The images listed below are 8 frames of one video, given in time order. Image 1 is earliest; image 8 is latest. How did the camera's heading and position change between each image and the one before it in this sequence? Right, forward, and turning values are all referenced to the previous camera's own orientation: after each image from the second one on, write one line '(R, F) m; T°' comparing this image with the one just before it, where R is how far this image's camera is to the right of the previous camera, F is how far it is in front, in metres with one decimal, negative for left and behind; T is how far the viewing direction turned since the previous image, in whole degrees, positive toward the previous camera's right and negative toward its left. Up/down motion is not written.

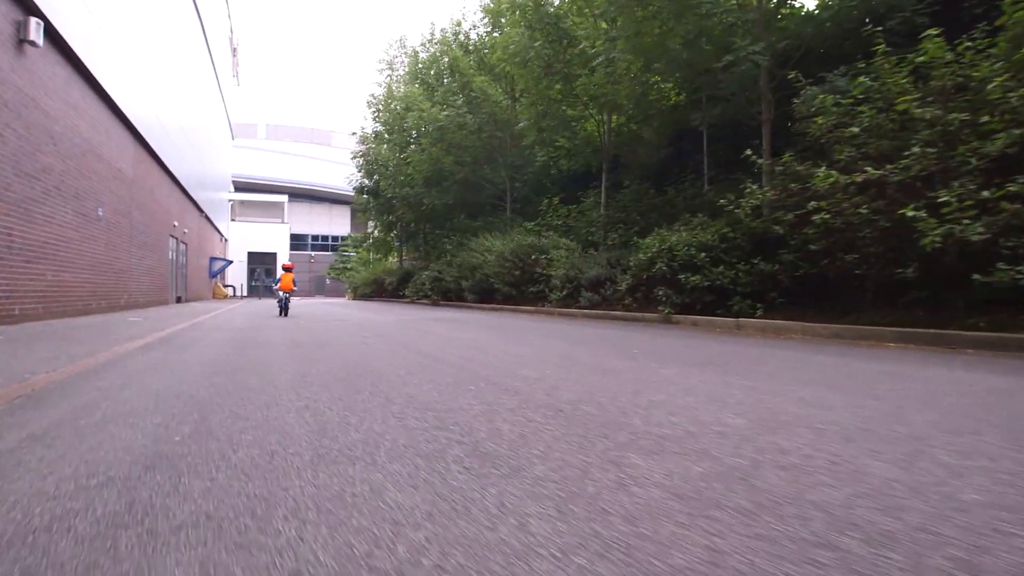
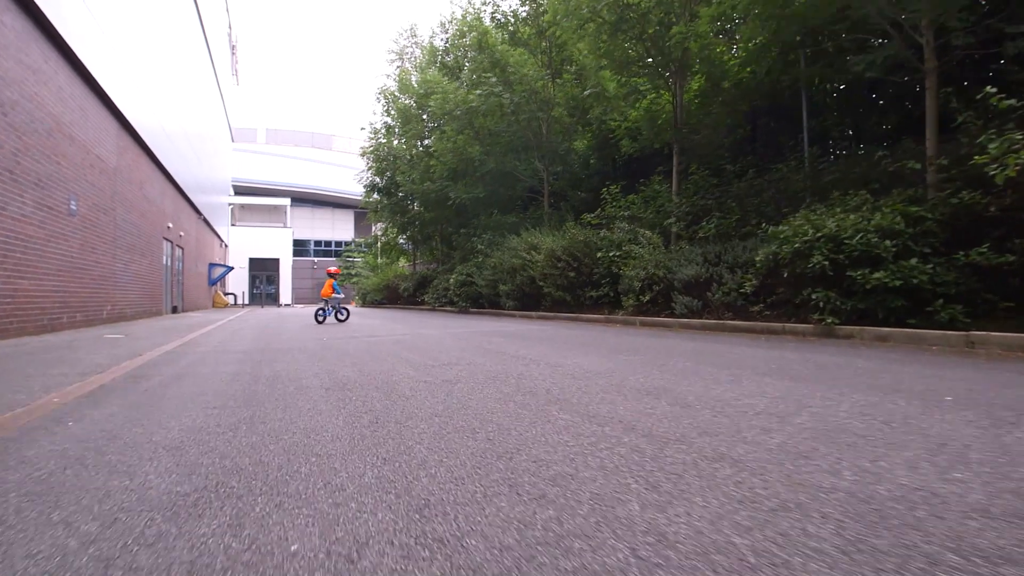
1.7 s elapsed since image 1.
(-1.6, +4.1) m; 0°
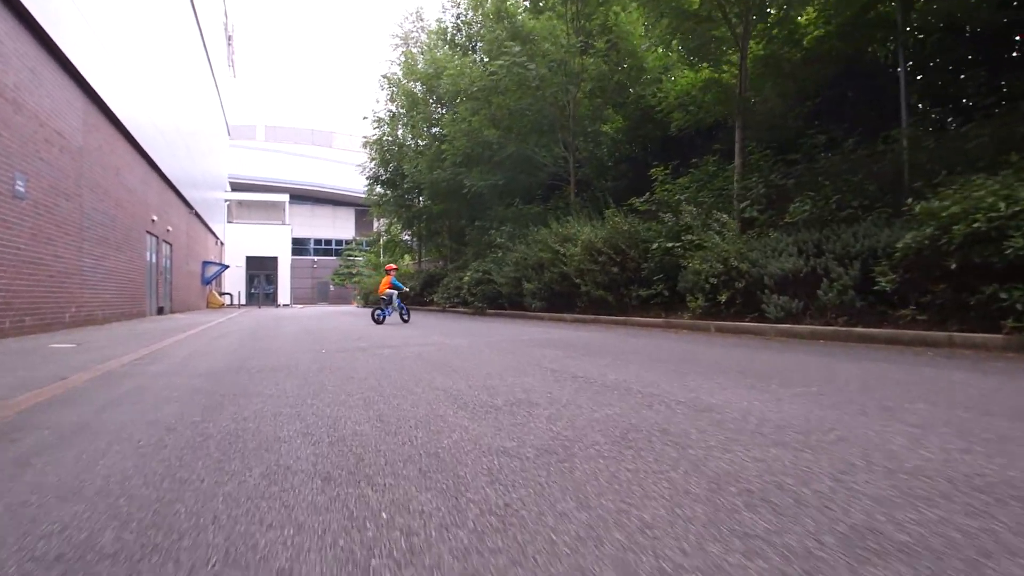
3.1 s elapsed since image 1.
(-0.8, +3.3) m; 0°
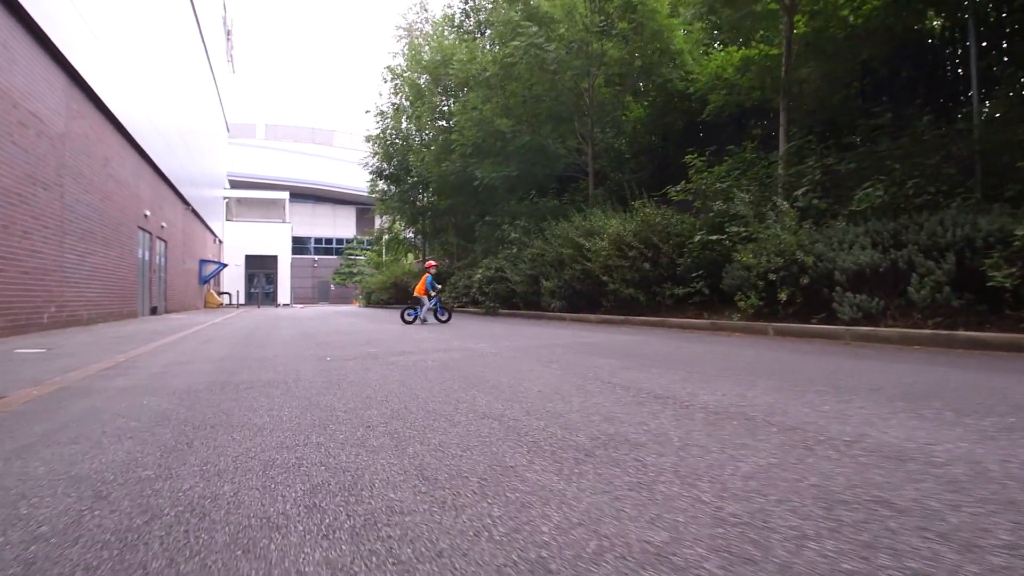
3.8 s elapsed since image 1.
(-0.5, +1.7) m; 0°
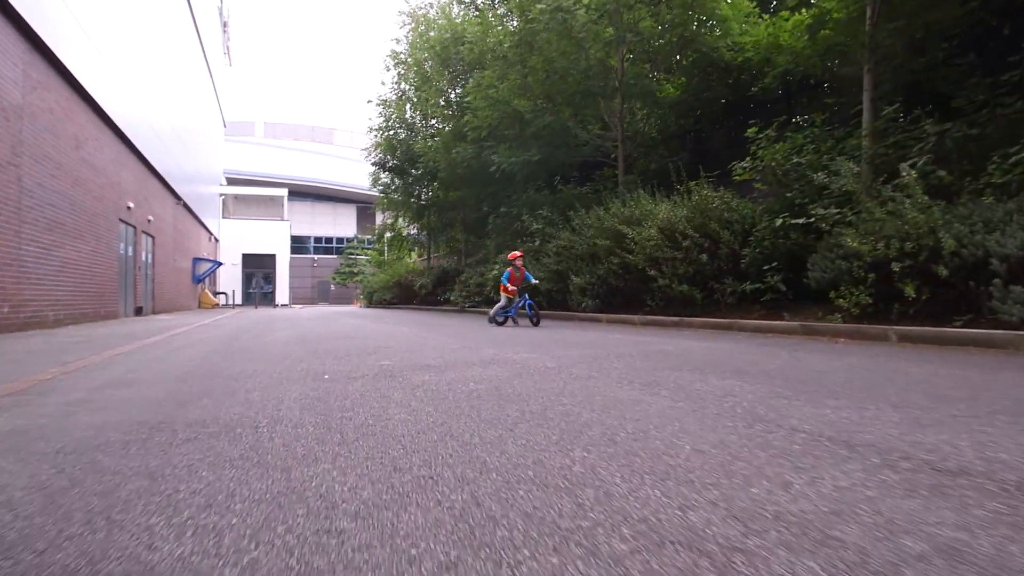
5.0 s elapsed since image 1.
(-0.6, +2.6) m; 0°
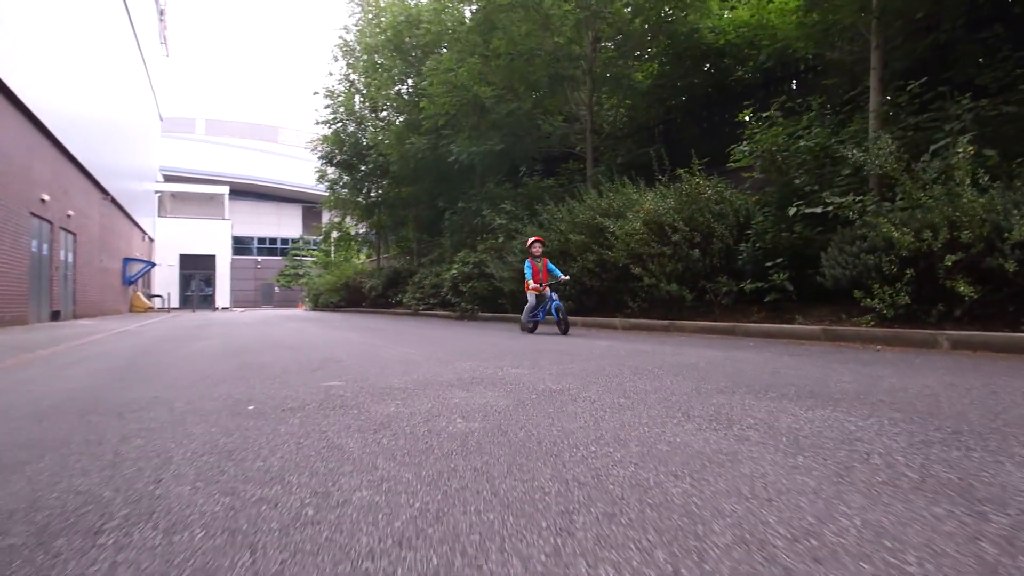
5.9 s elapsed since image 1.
(-0.3, +1.8) m; +4°
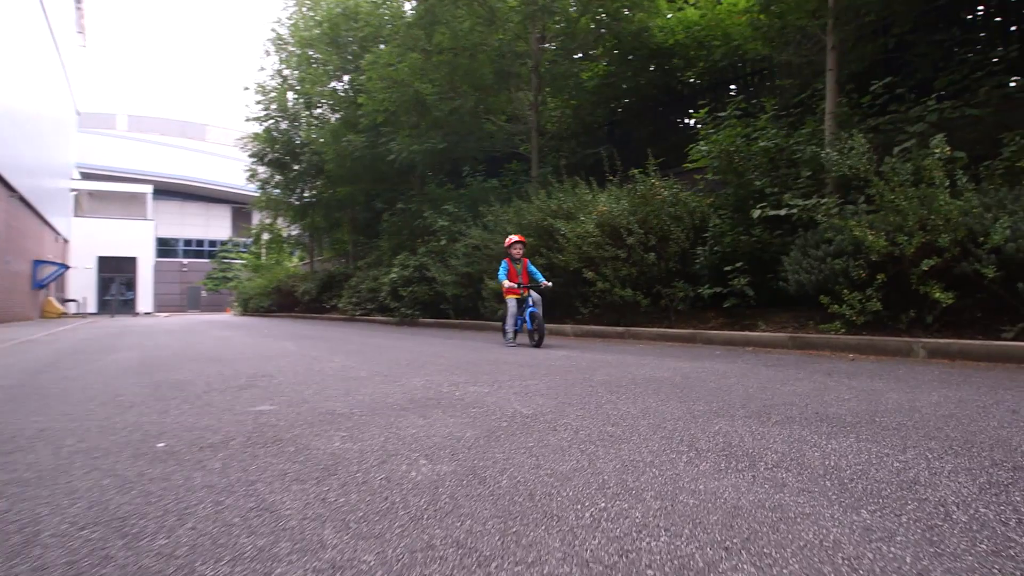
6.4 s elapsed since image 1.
(-0.2, +0.8) m; +5°
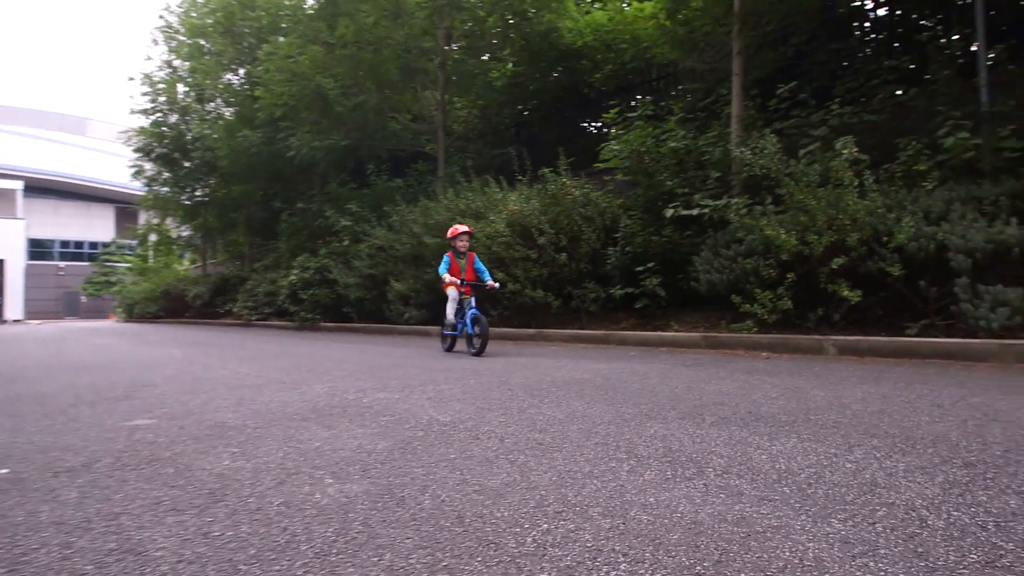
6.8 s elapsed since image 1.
(-0.1, +0.4) m; +8°
